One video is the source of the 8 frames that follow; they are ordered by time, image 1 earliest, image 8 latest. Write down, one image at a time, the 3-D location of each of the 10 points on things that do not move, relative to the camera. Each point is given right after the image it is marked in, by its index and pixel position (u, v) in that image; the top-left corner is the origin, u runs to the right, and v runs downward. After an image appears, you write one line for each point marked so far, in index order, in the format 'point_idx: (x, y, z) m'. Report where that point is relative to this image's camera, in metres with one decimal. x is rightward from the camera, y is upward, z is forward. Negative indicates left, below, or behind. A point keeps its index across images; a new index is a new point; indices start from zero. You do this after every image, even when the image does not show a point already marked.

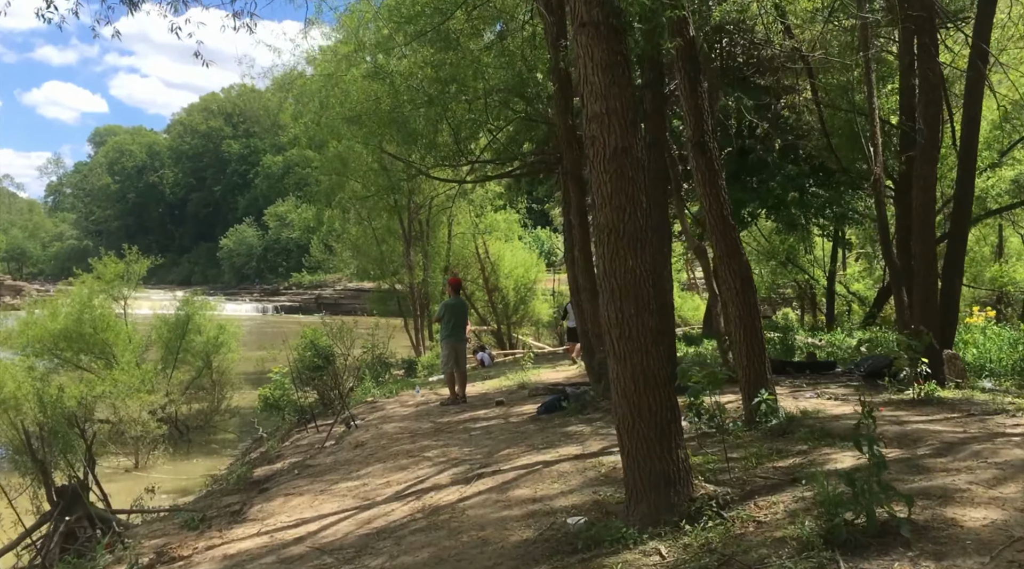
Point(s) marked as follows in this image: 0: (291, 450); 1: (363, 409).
0: (-3.2, -2.4, +14.8) m
1: (-2.6, -2.2, +17.7) m
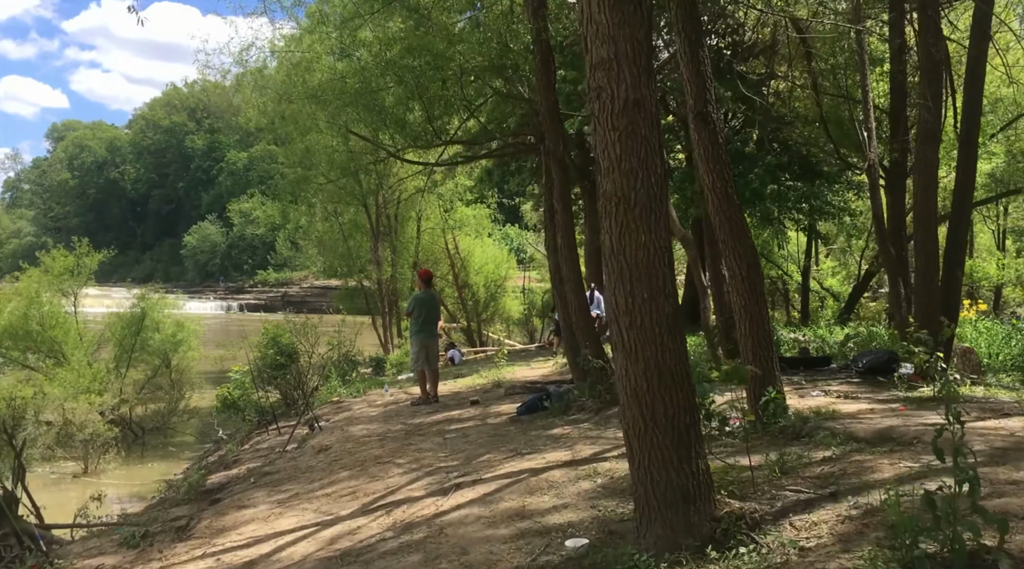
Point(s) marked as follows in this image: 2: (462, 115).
0: (-3.5, -2.3, +13.8) m
1: (-3.0, -2.0, +16.7) m
2: (-0.6, +2.1, +12.5) m
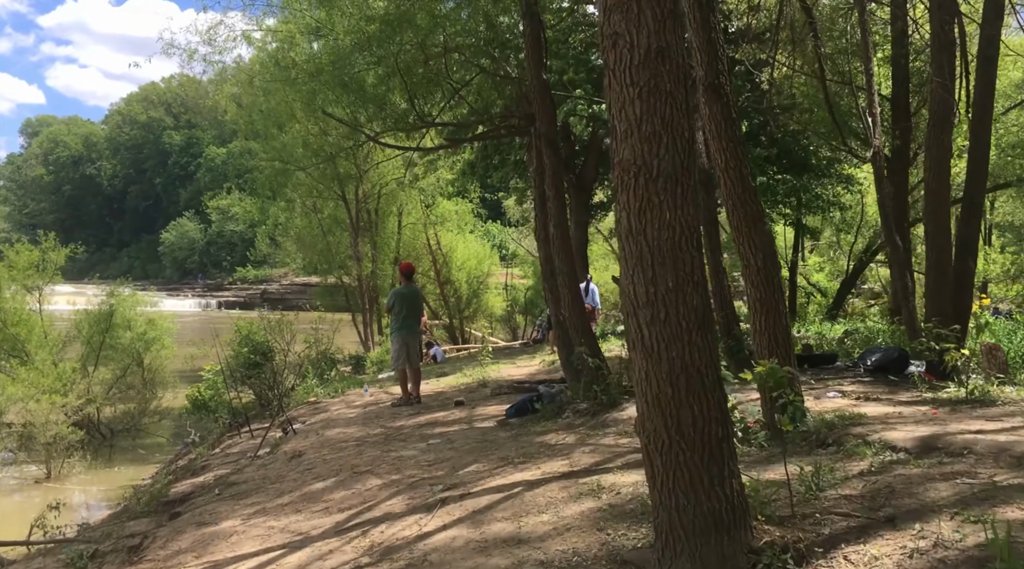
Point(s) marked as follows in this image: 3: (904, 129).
0: (-3.7, -2.2, +12.9) m
1: (-3.2, -2.0, +15.9) m
2: (-0.7, +2.2, +11.7) m
3: (+5.5, +2.2, +14.4) m
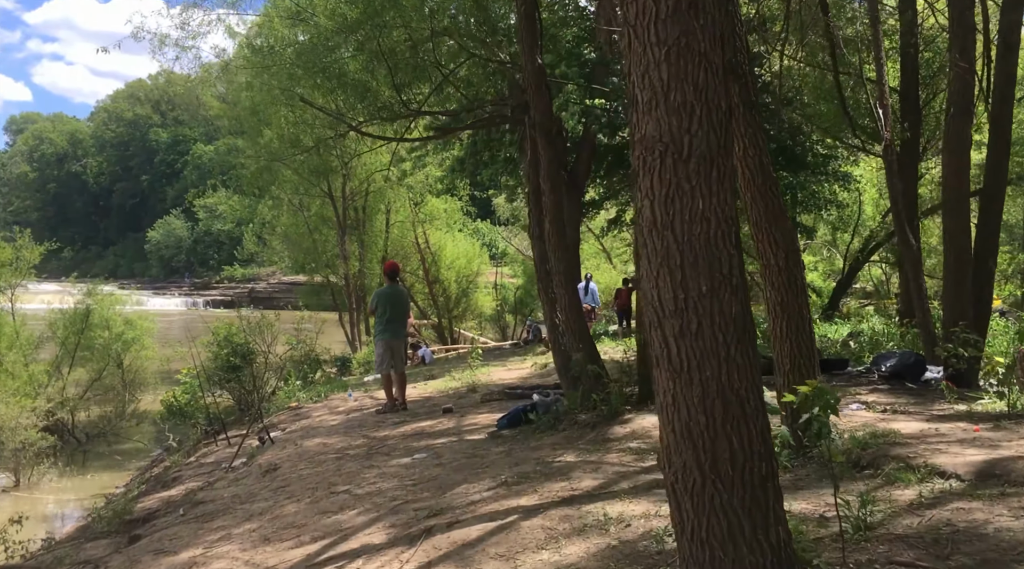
0: (-3.8, -2.2, +12.2) m
1: (-3.3, -2.0, +15.2) m
2: (-0.8, +2.2, +11.0) m
3: (+5.3, +2.2, +13.7) m
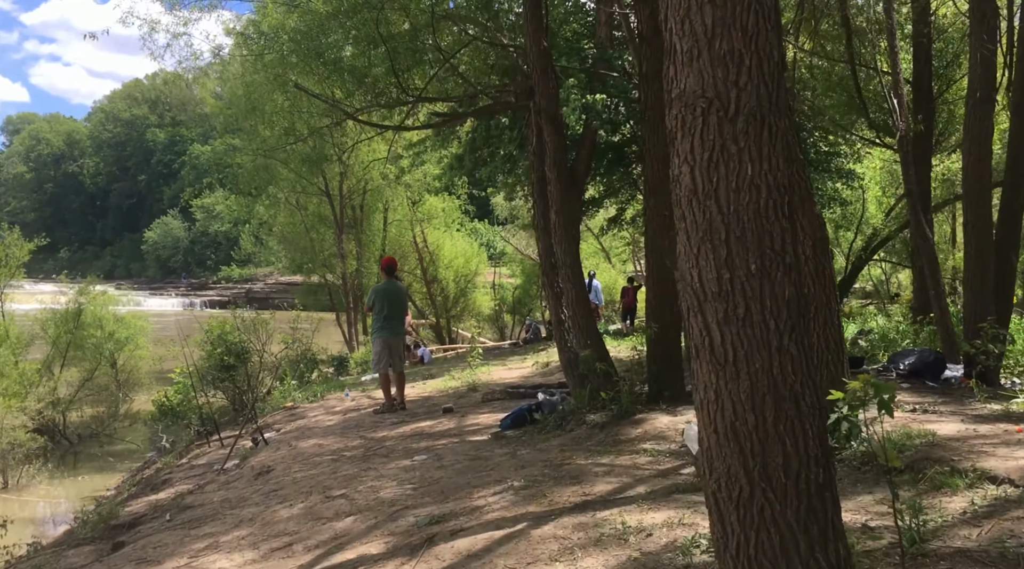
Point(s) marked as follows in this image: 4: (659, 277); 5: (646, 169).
0: (-3.8, -2.2, +11.7) m
1: (-3.3, -1.9, +14.7) m
2: (-0.8, +2.2, +10.5) m
3: (+5.4, +2.2, +13.3) m
4: (+1.3, +0.1, +8.9) m
5: (+1.2, +1.0, +9.0) m
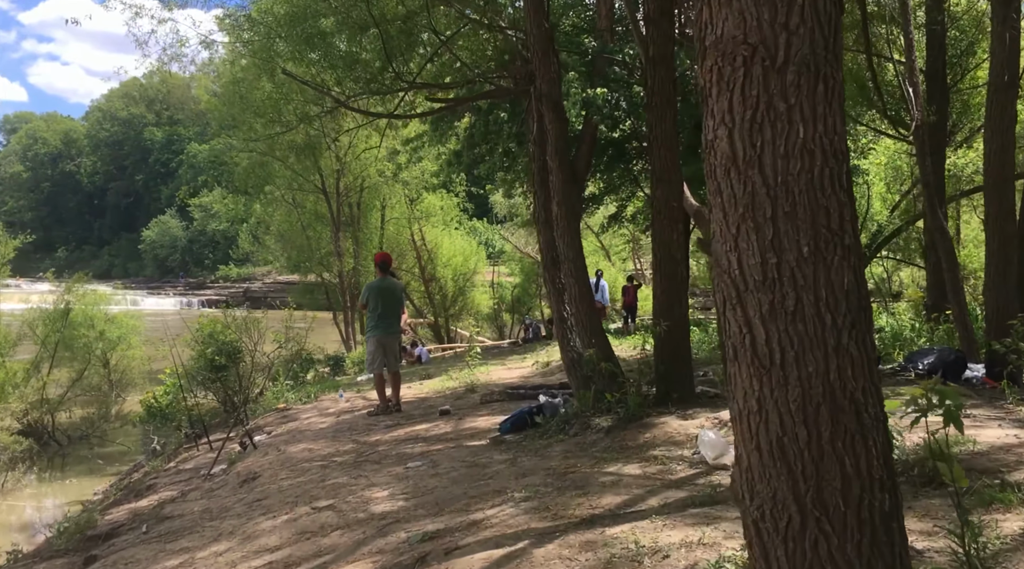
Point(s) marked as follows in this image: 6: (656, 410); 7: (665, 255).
0: (-3.8, -2.1, +11.3) m
1: (-3.3, -1.9, +14.2) m
2: (-0.8, +2.2, +10.0) m
3: (+5.4, +2.3, +12.8) m
4: (+1.3, +0.1, +8.4) m
5: (+1.2, +1.0, +8.5) m
6: (+1.1, -1.0, +8.1) m
7: (+1.3, +0.2, +8.4) m
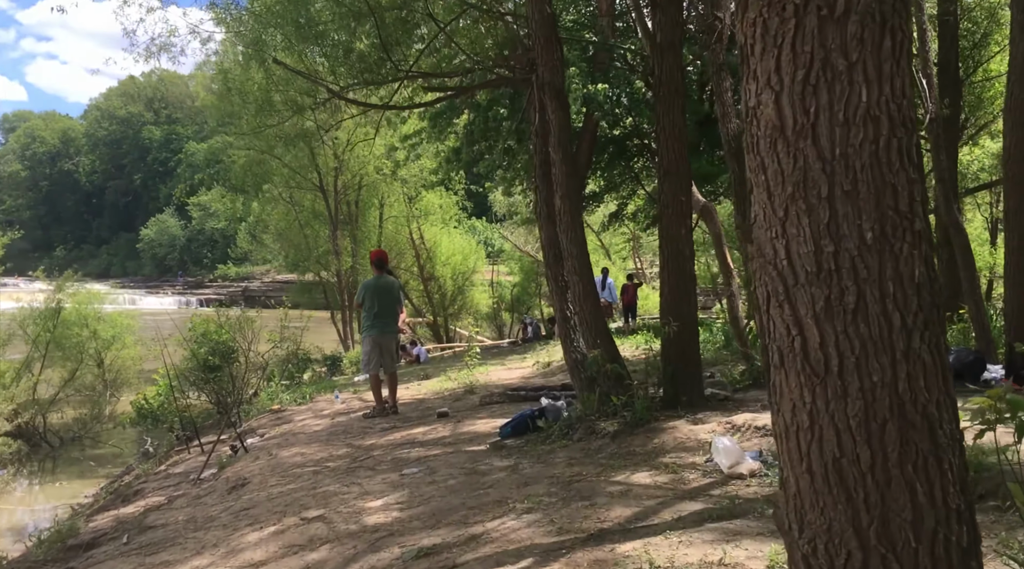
0: (-3.8, -2.1, +10.9) m
1: (-3.3, -1.8, +13.9) m
2: (-0.8, +2.3, +9.7) m
3: (+5.4, +2.3, +12.5) m
4: (+1.3, +0.1, +8.1) m
5: (+1.2, +1.1, +8.1) m
6: (+1.1, -1.0, +7.7) m
7: (+1.3, +0.3, +8.1) m
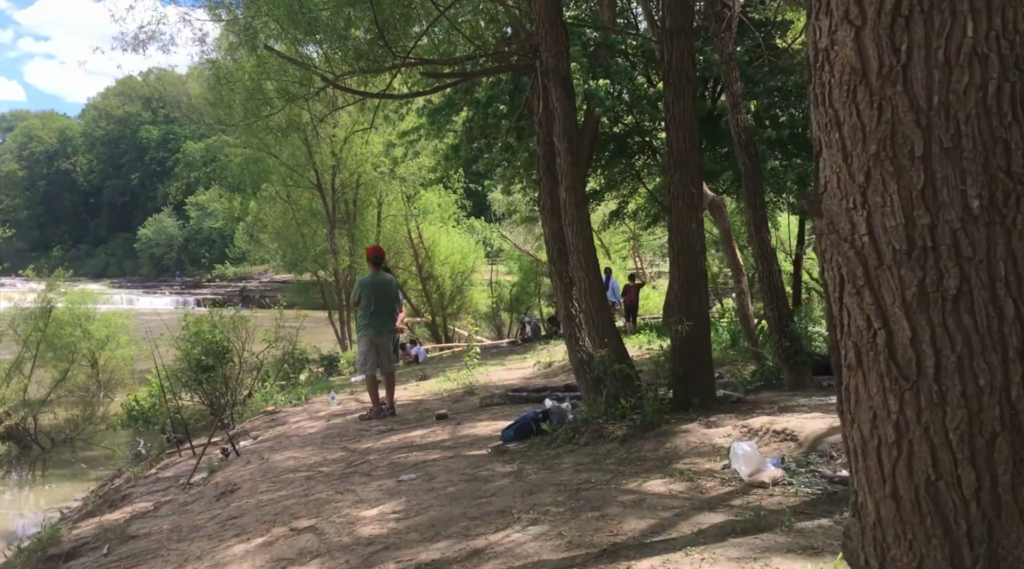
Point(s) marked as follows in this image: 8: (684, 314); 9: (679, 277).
0: (-3.7, -2.1, +10.5) m
1: (-3.3, -1.8, +13.5) m
2: (-0.8, +2.3, +9.3) m
3: (+5.4, +2.3, +12.1) m
4: (+1.3, +0.2, +7.7) m
5: (+1.2, +1.1, +7.7) m
6: (+1.2, -0.9, +7.3) m
7: (+1.3, +0.3, +7.7) m
8: (+1.3, -0.2, +7.7) m
9: (+1.3, +0.1, +7.7) m
